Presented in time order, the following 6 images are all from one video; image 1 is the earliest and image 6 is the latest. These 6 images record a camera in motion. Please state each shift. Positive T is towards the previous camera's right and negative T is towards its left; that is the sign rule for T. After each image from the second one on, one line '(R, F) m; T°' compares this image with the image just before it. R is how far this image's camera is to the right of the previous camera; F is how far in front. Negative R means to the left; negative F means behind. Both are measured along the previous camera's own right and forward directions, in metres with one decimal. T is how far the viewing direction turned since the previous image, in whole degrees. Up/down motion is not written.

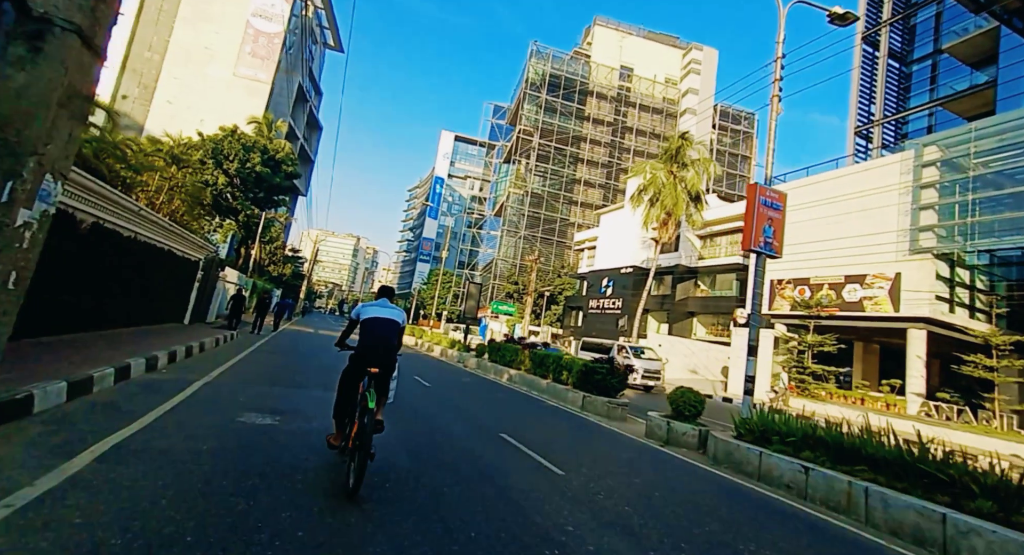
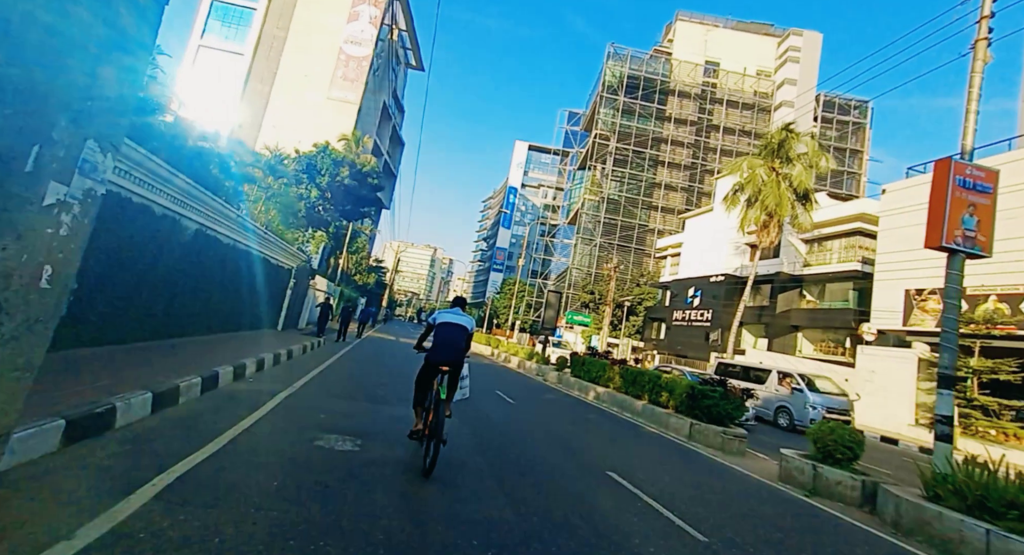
(-0.4, +1.0) m; -8°
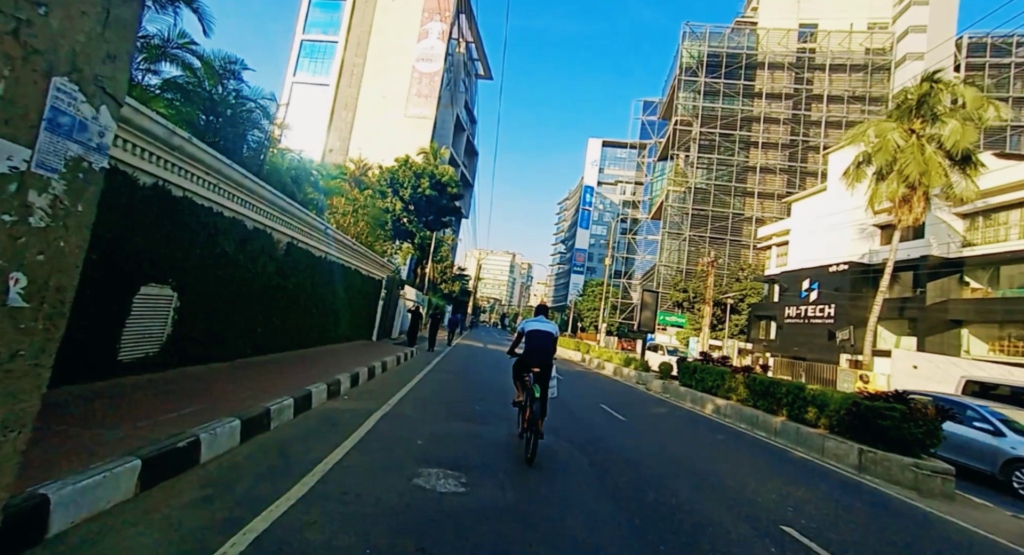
(-0.5, +1.1) m; -9°
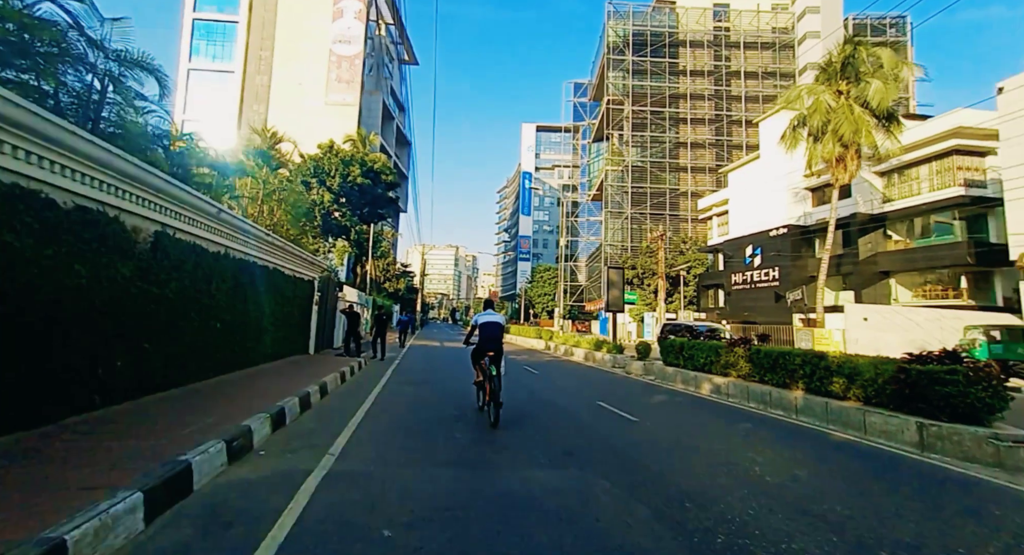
(-0.5, +2.6) m; +6°
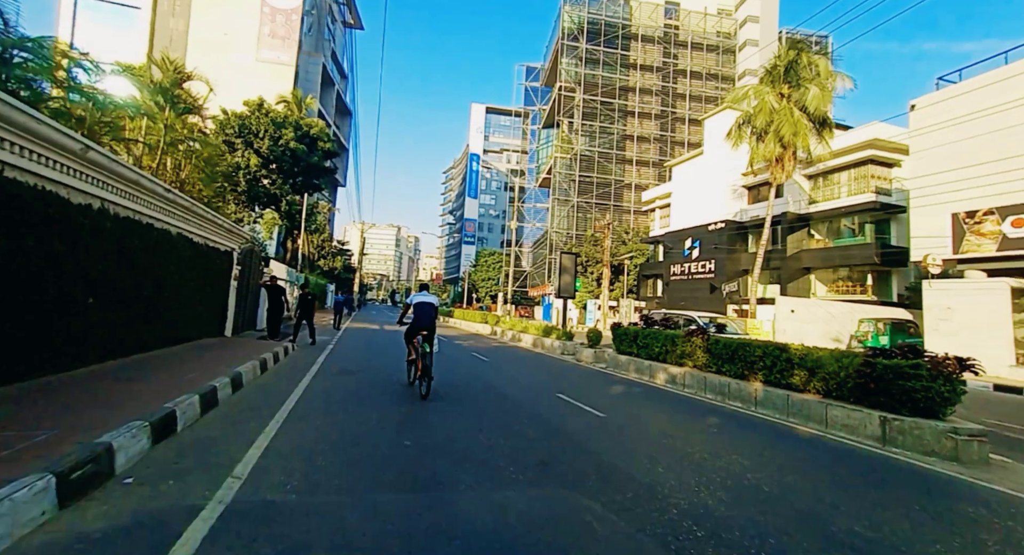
(-0.3, +1.2) m; +7°
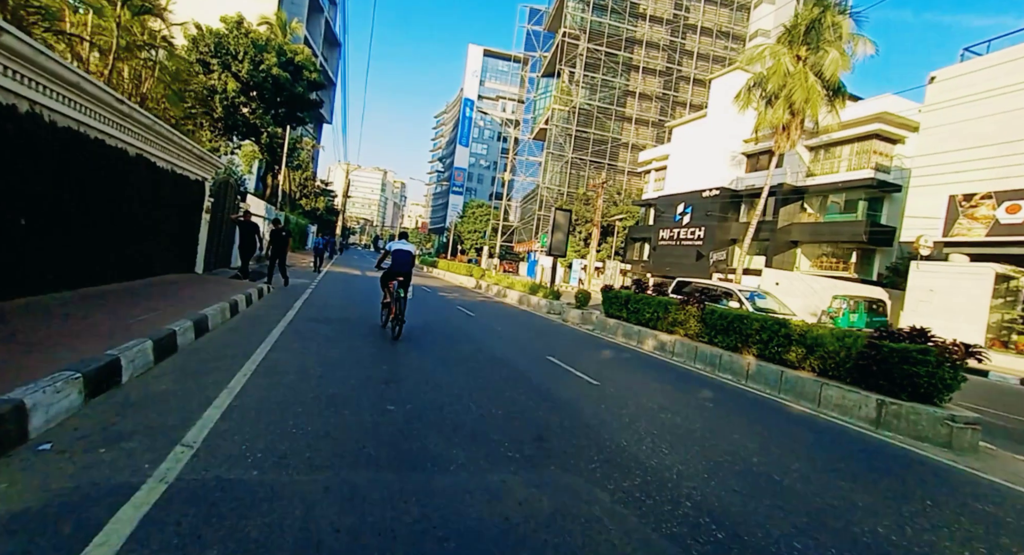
(-0.2, +0.7) m; +2°
